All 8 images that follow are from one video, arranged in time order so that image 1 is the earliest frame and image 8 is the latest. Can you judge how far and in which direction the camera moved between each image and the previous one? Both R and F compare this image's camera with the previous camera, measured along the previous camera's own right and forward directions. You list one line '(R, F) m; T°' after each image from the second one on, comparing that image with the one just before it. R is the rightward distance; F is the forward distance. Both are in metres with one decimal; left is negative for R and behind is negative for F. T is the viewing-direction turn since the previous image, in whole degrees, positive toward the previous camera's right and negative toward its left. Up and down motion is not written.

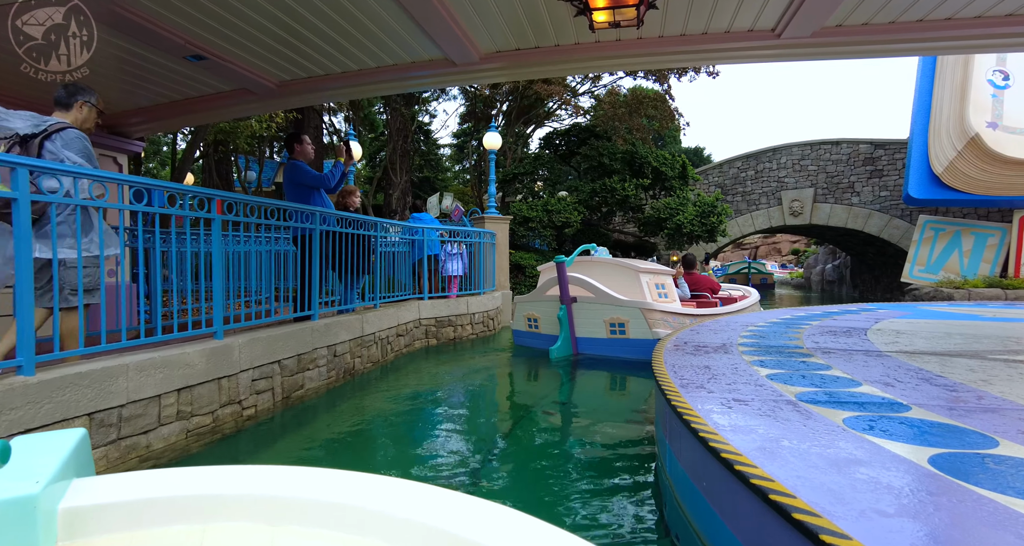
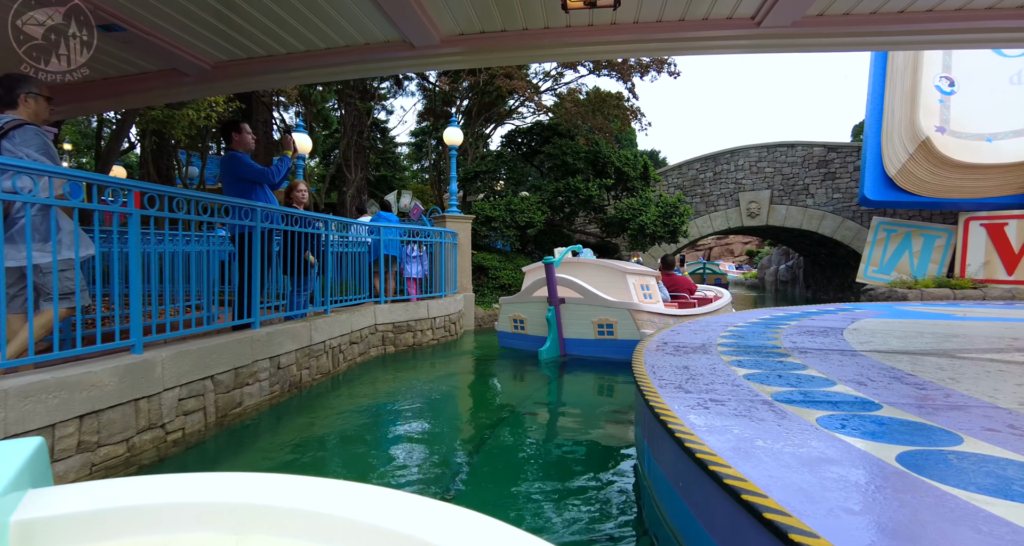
(0.0, +0.2) m; +4°
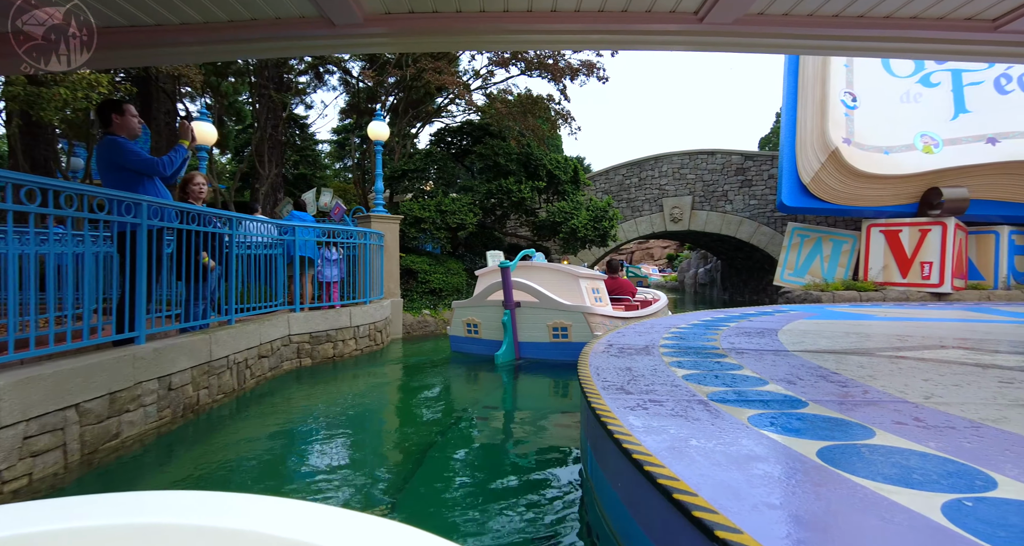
(0.0, +0.2) m; +7°
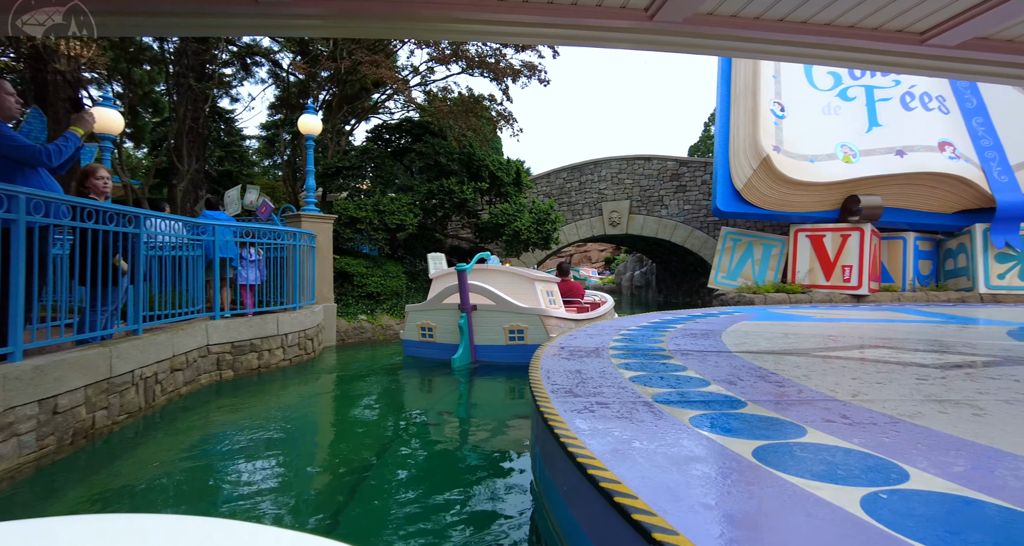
(0.0, +0.2) m; +6°
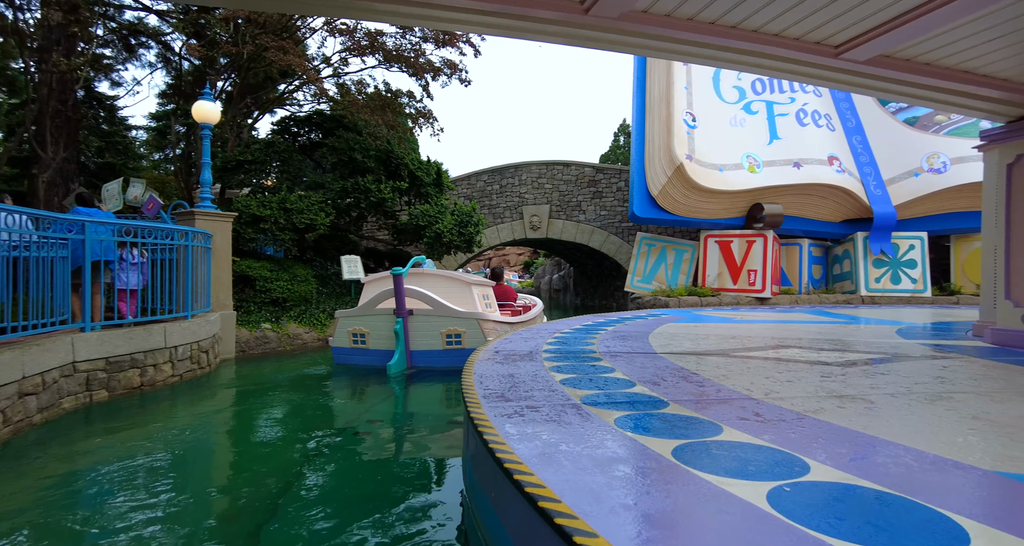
(0.0, +0.2) m; +8°
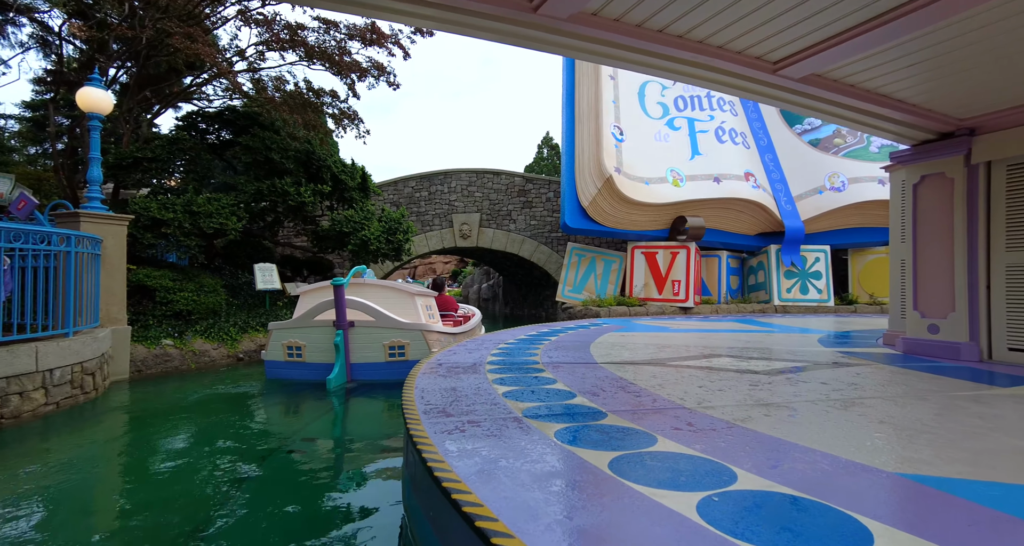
(-0.1, +0.2) m; +8°
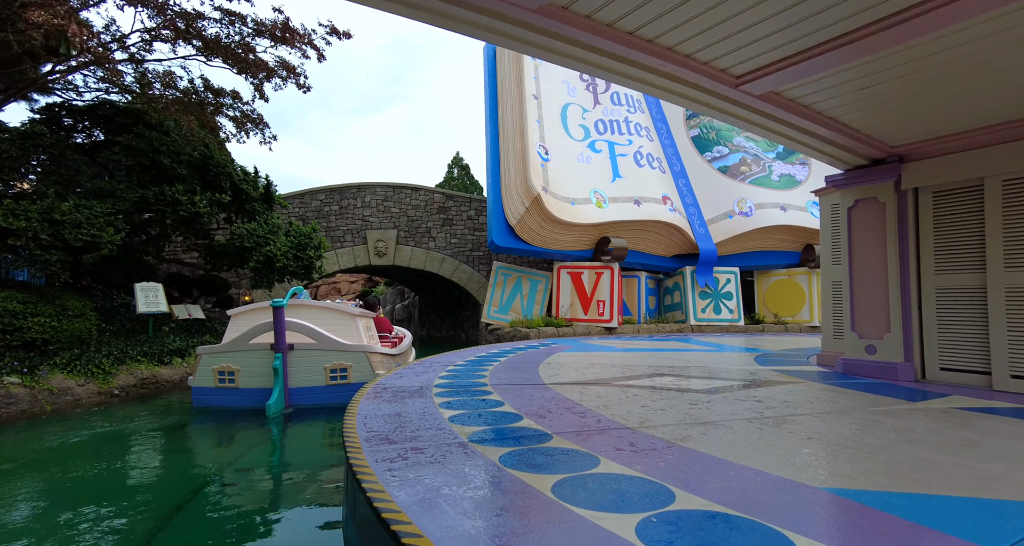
(-0.4, +0.5) m; +10°
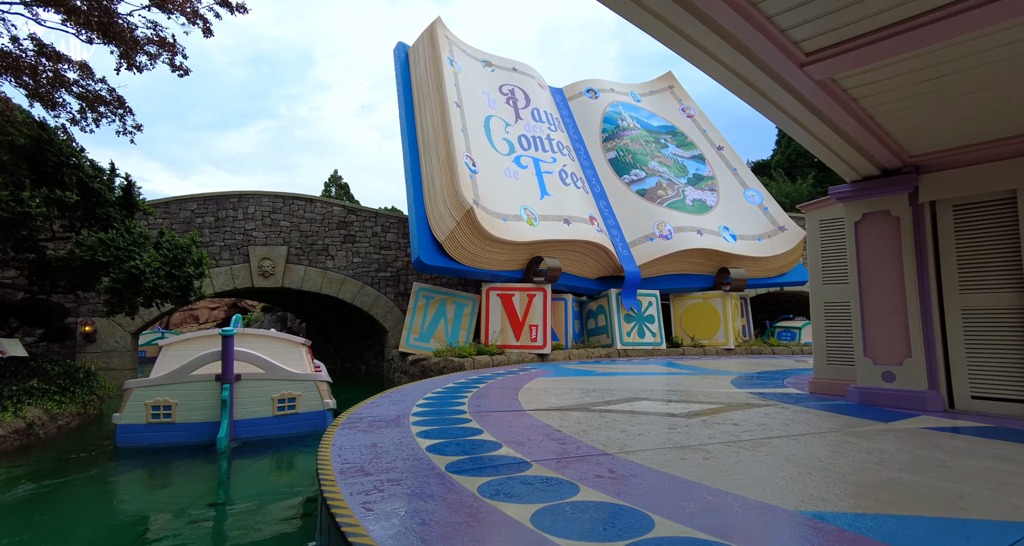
(-1.1, +1.2) m; +14°
